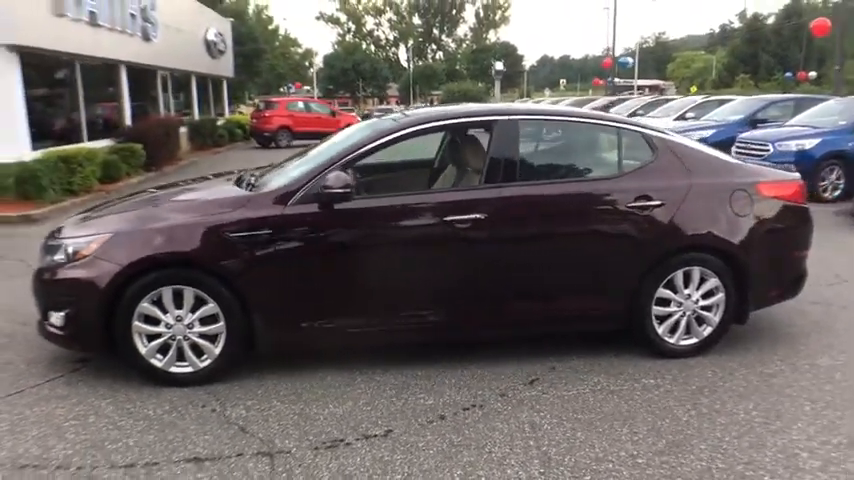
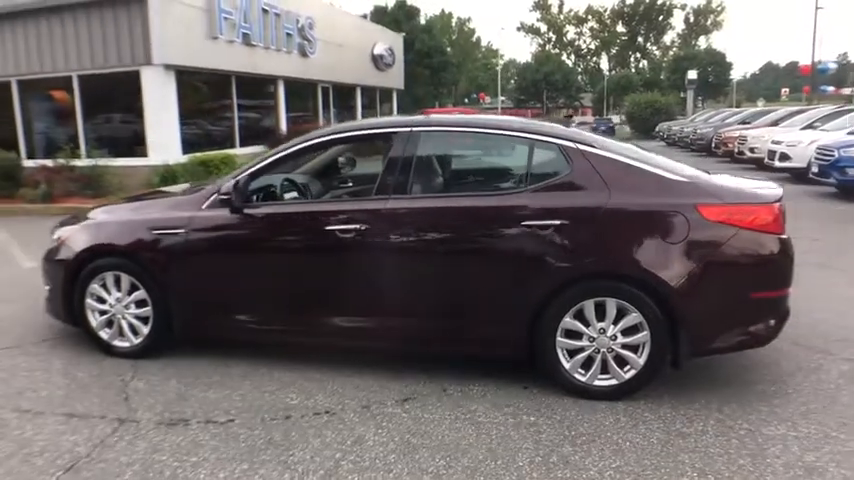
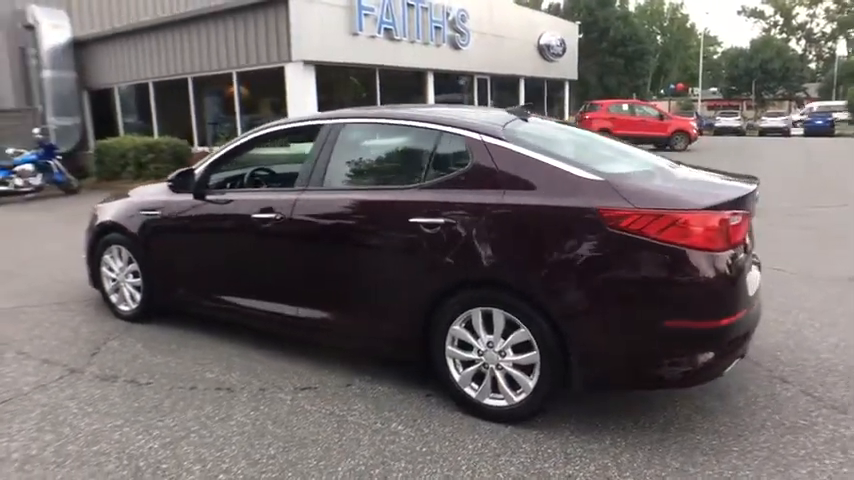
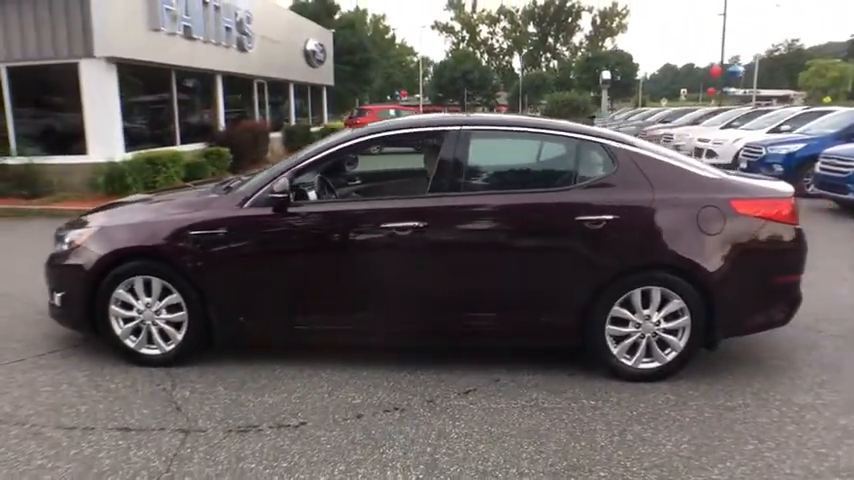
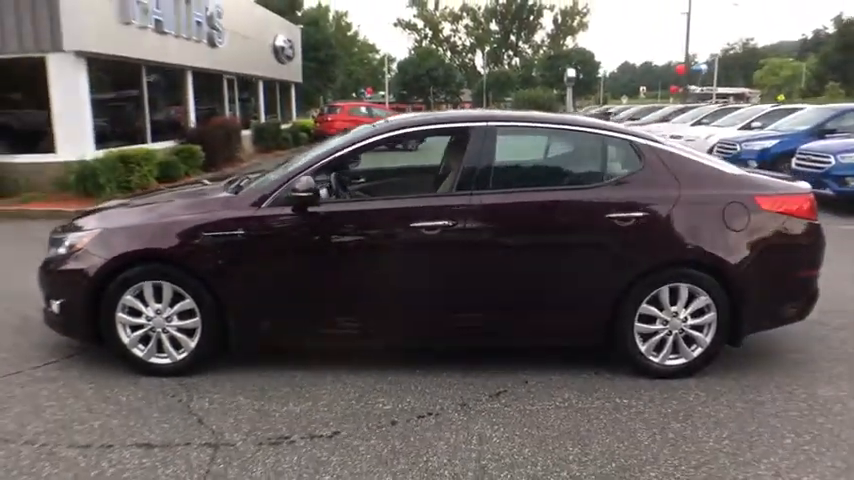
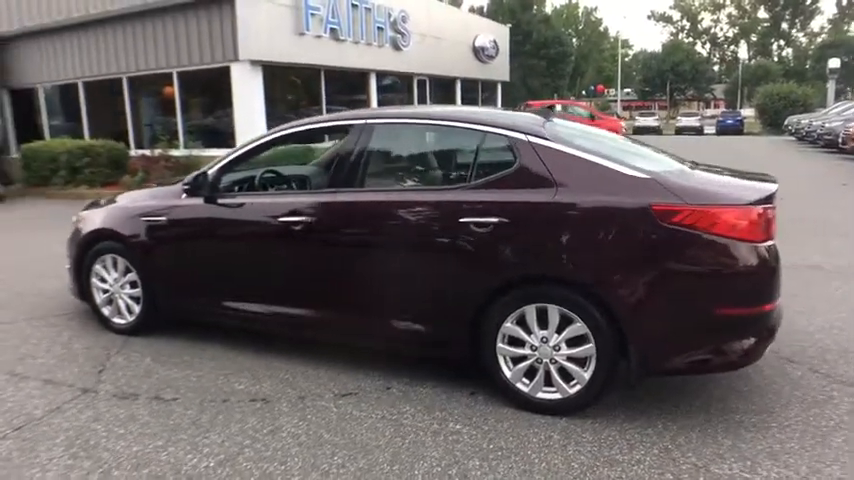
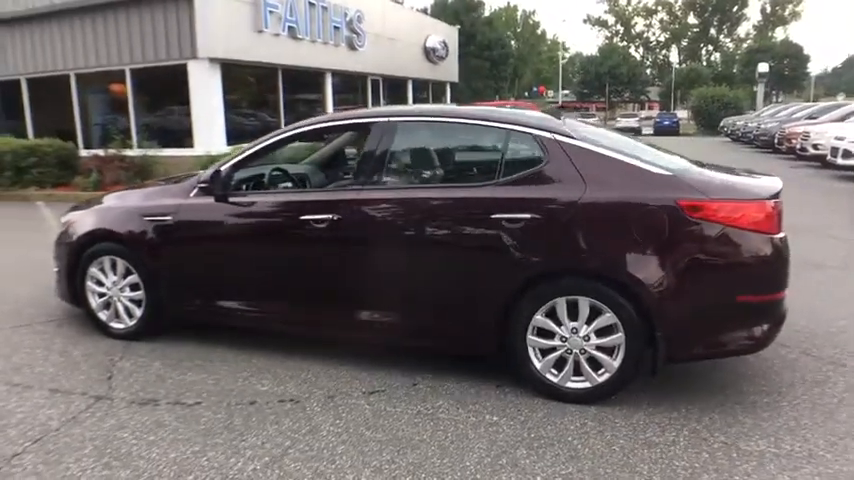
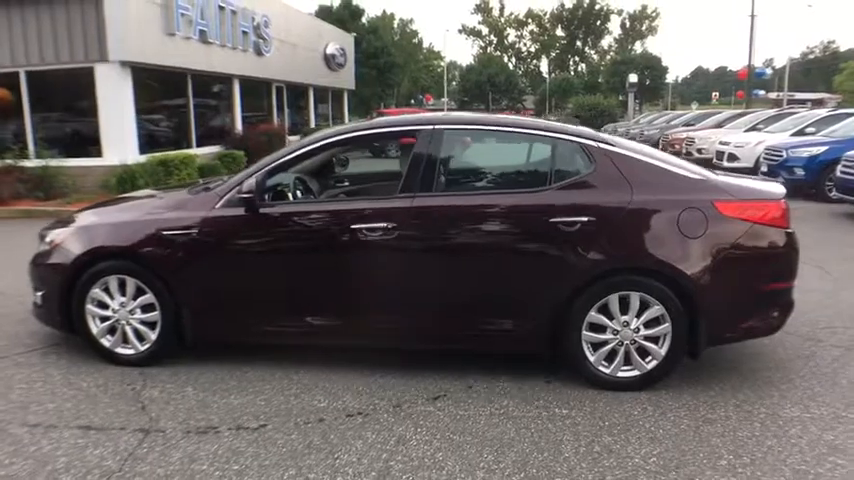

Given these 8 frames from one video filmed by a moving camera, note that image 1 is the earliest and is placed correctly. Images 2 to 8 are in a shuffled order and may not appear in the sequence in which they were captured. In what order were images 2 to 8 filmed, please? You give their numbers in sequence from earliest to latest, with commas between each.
5, 4, 8, 2, 7, 6, 3
